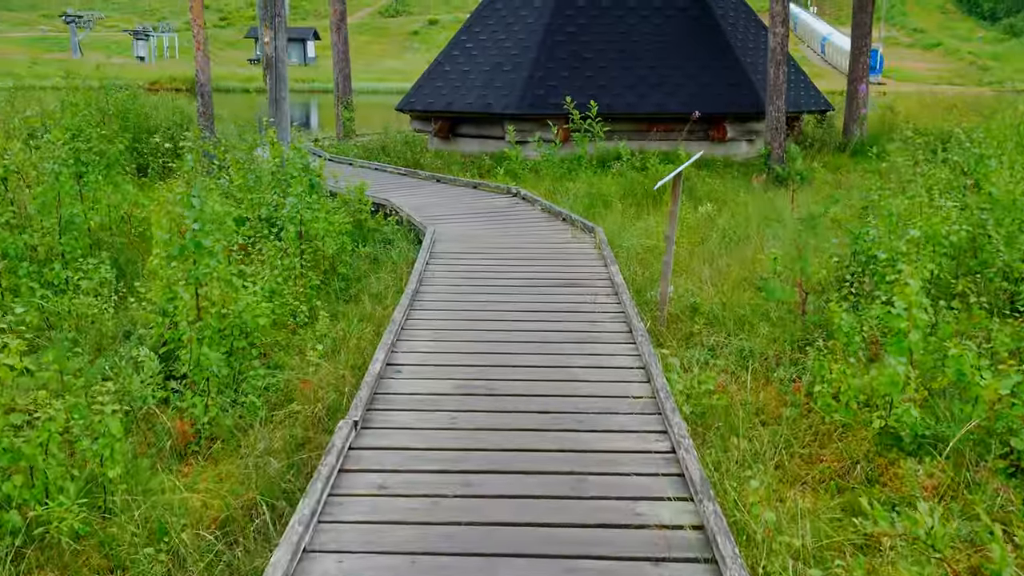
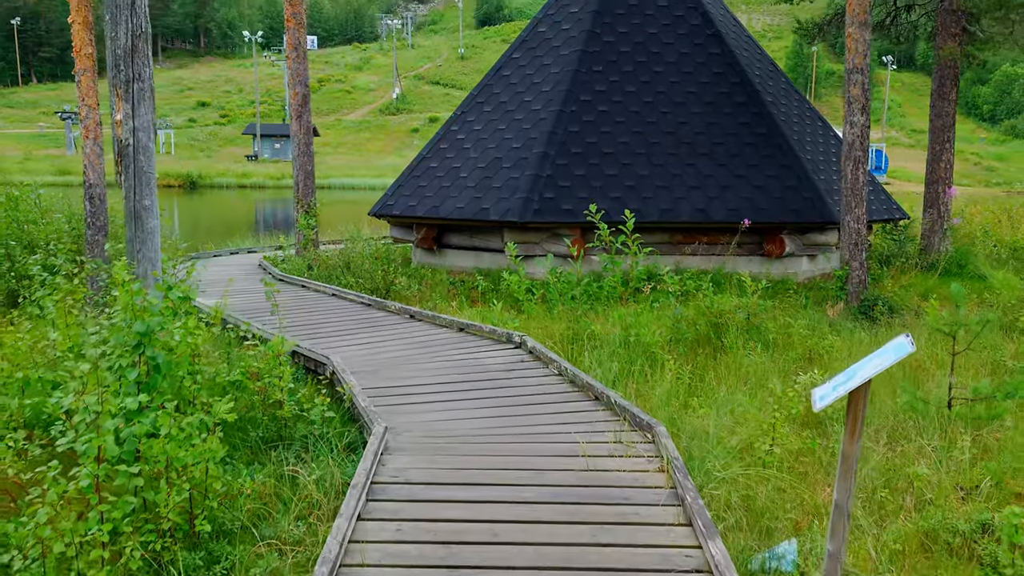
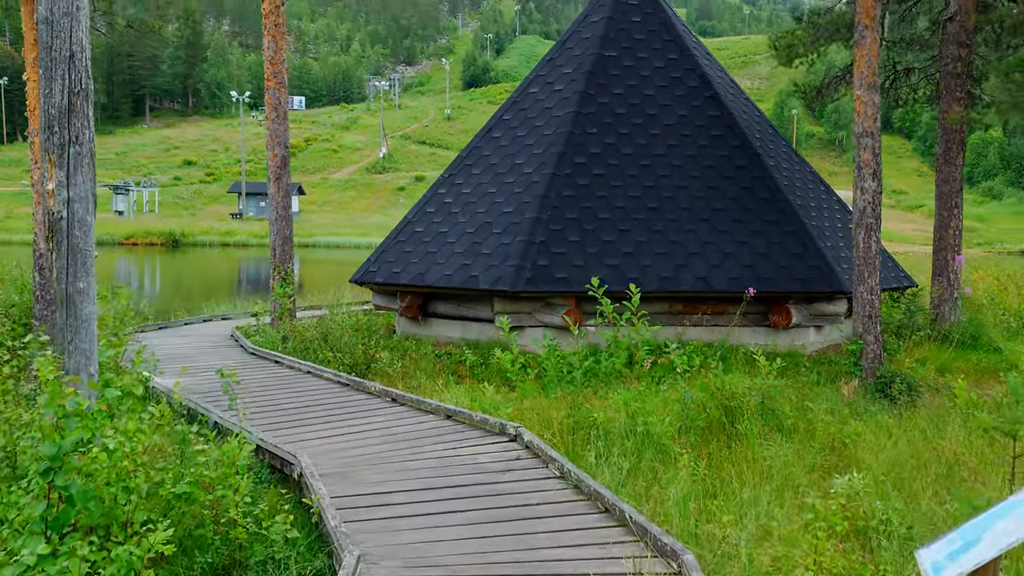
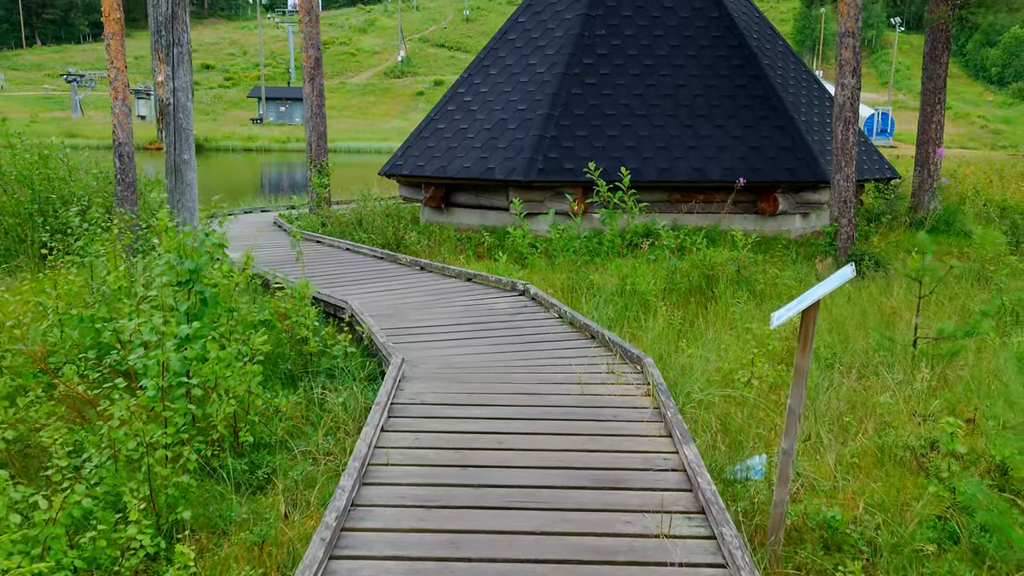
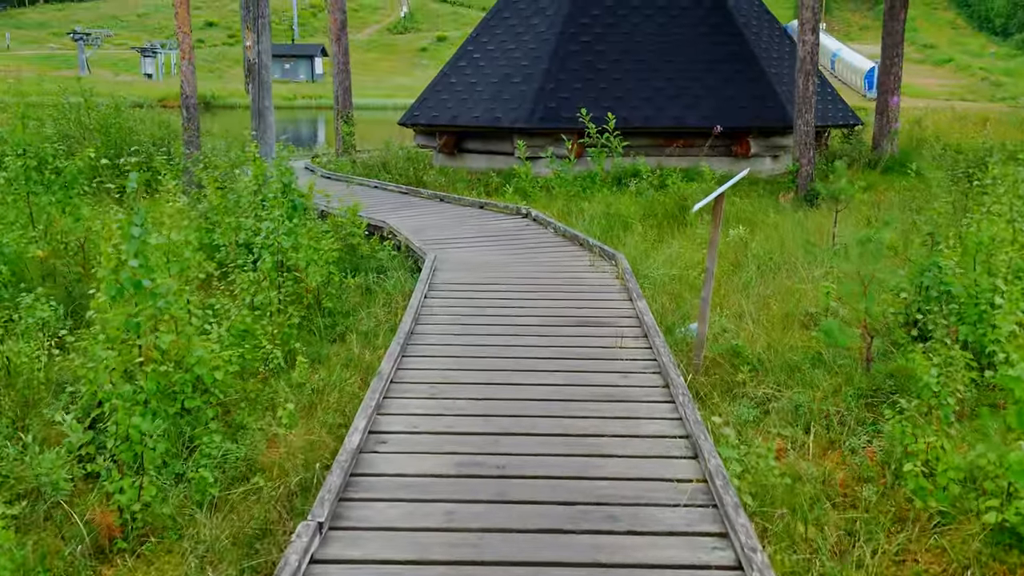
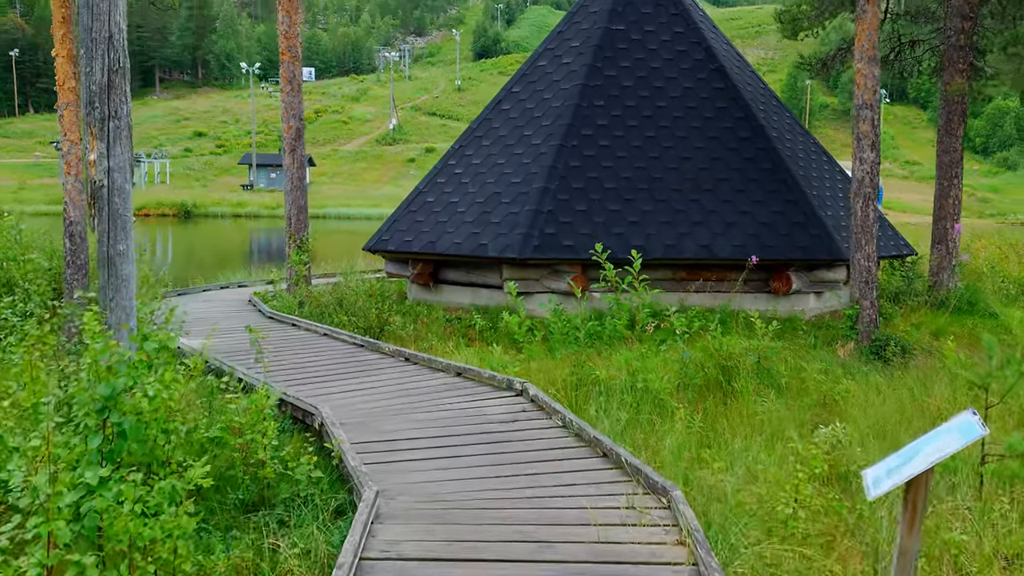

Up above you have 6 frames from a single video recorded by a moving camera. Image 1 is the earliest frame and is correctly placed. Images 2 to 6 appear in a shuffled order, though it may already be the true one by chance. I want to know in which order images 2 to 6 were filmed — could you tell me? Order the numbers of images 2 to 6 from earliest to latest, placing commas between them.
5, 4, 2, 6, 3
